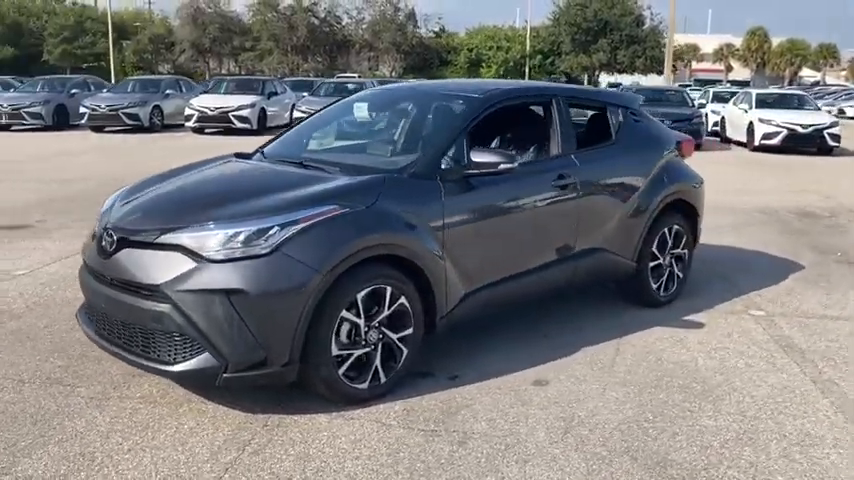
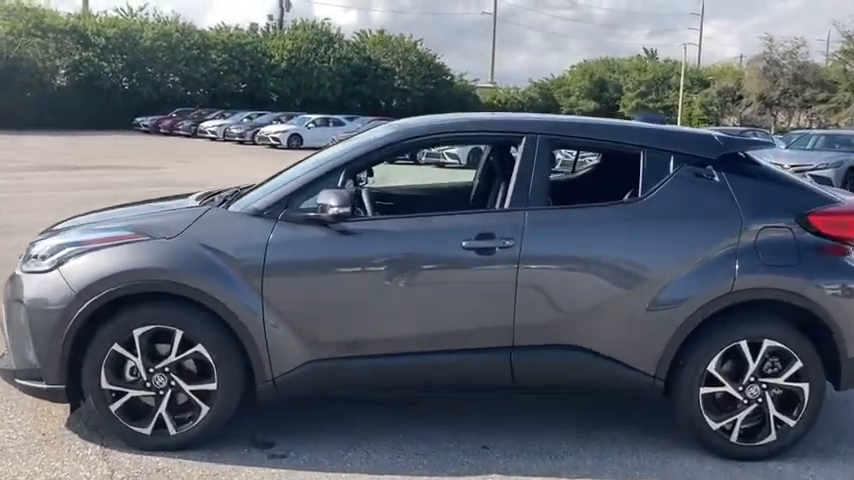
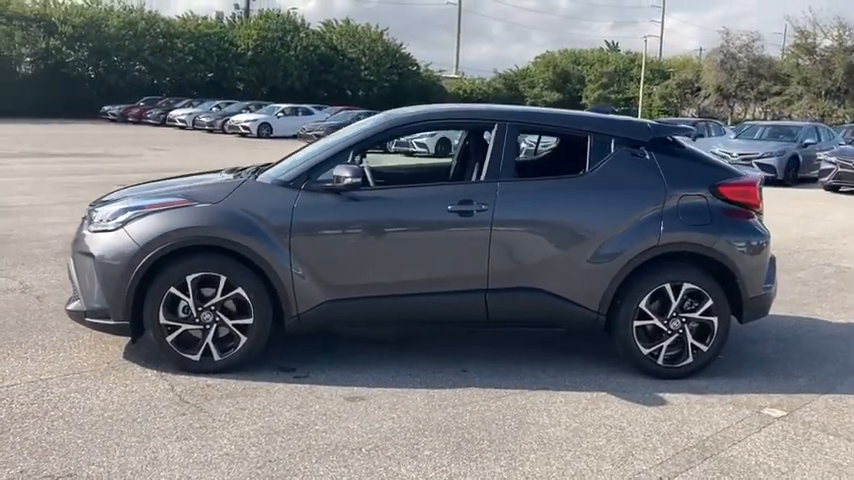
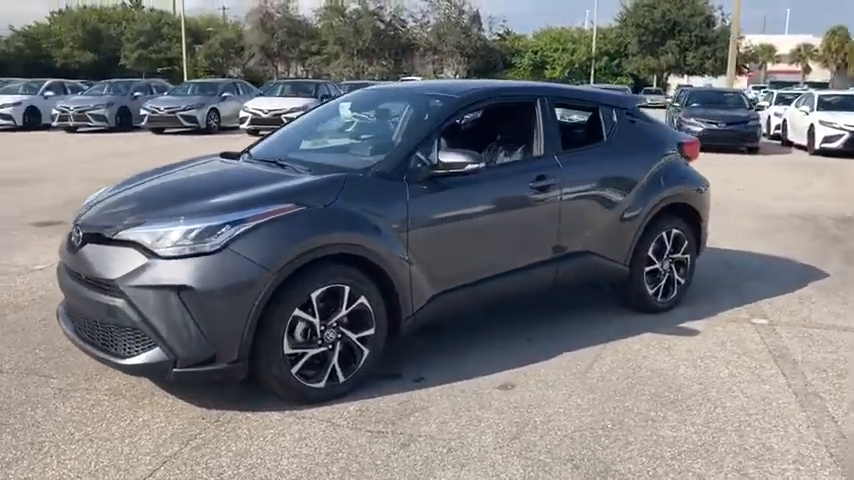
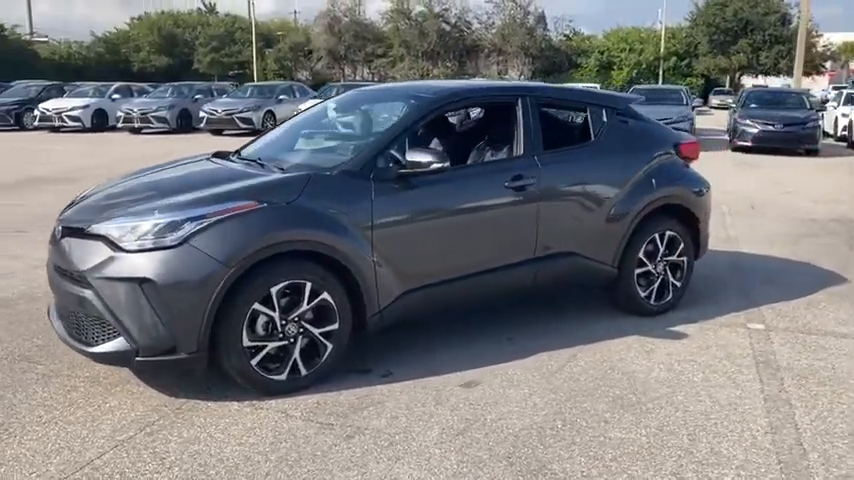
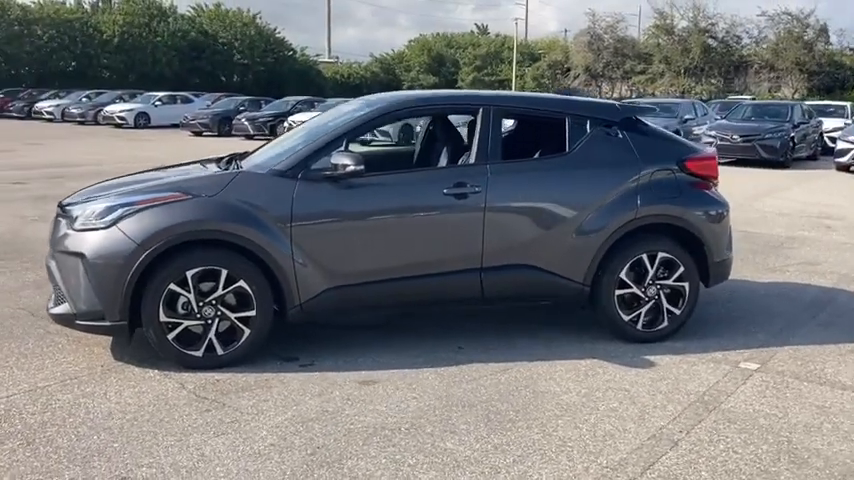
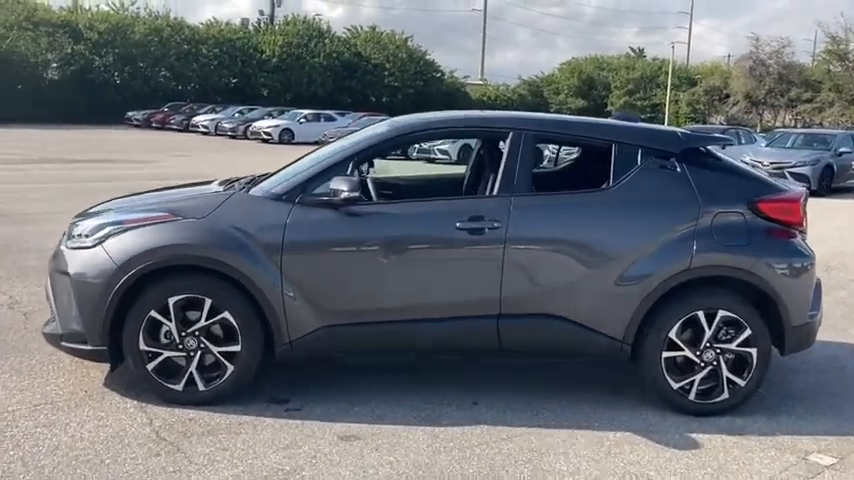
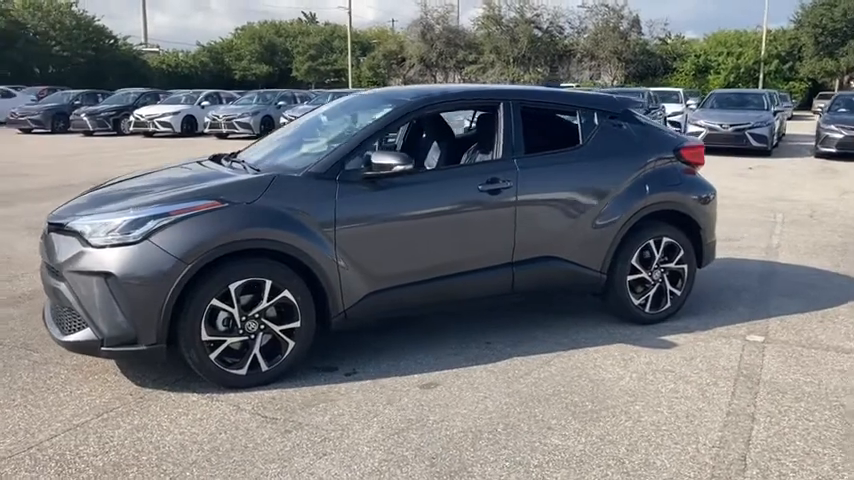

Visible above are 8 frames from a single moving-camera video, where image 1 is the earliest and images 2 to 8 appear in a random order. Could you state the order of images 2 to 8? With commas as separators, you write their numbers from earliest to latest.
4, 5, 8, 6, 3, 7, 2
